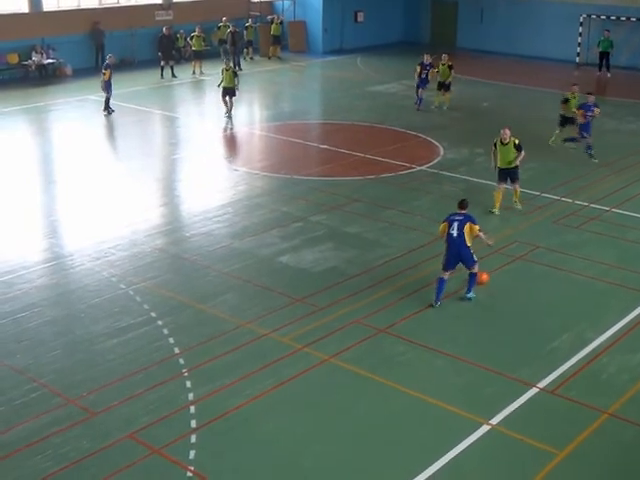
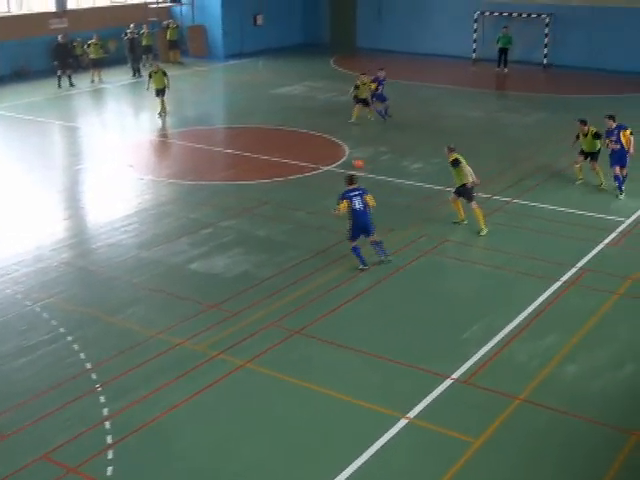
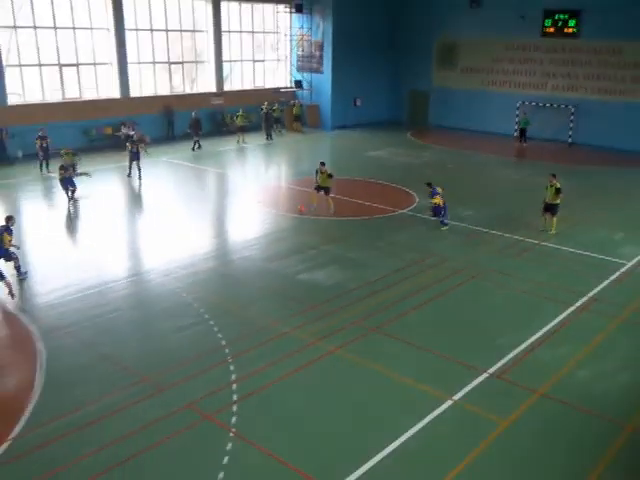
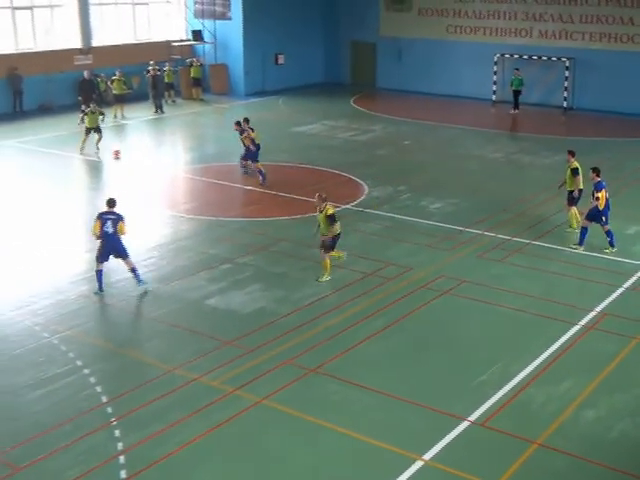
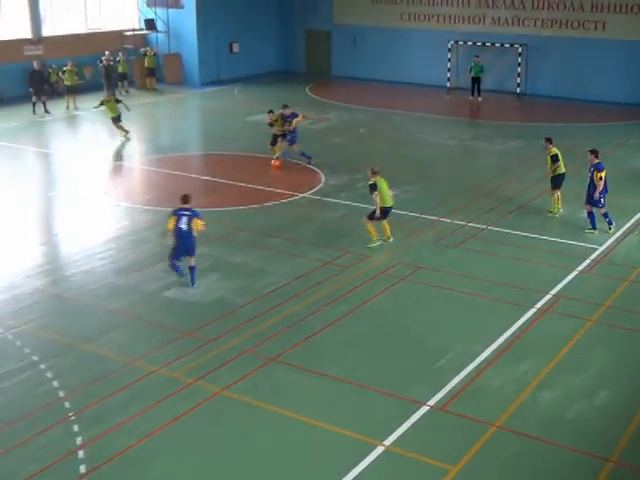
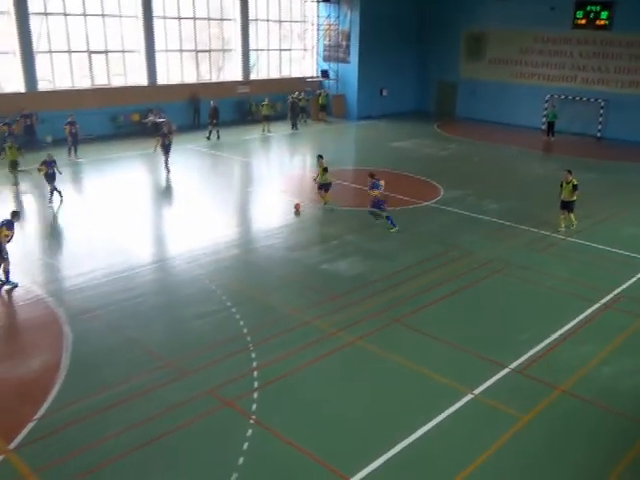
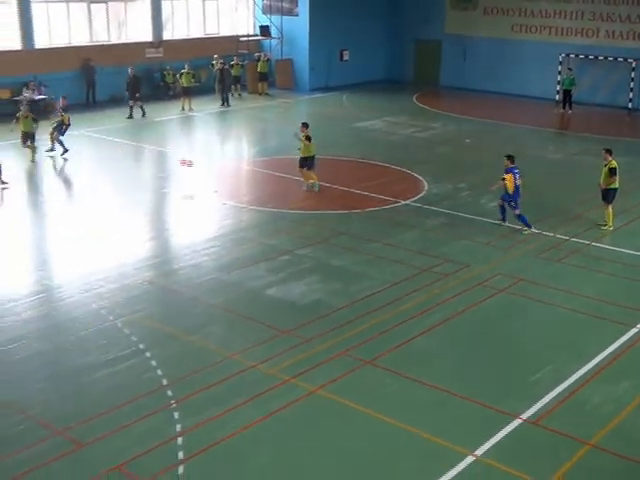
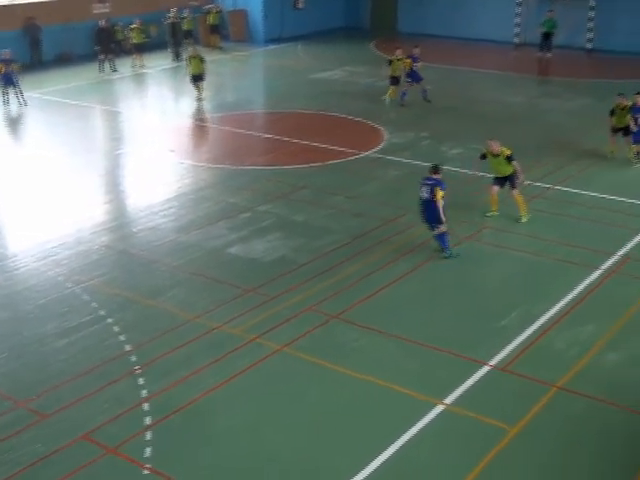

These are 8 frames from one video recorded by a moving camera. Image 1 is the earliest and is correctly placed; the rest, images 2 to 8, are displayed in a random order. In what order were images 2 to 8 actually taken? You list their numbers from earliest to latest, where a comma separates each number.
8, 2, 5, 4, 7, 3, 6
